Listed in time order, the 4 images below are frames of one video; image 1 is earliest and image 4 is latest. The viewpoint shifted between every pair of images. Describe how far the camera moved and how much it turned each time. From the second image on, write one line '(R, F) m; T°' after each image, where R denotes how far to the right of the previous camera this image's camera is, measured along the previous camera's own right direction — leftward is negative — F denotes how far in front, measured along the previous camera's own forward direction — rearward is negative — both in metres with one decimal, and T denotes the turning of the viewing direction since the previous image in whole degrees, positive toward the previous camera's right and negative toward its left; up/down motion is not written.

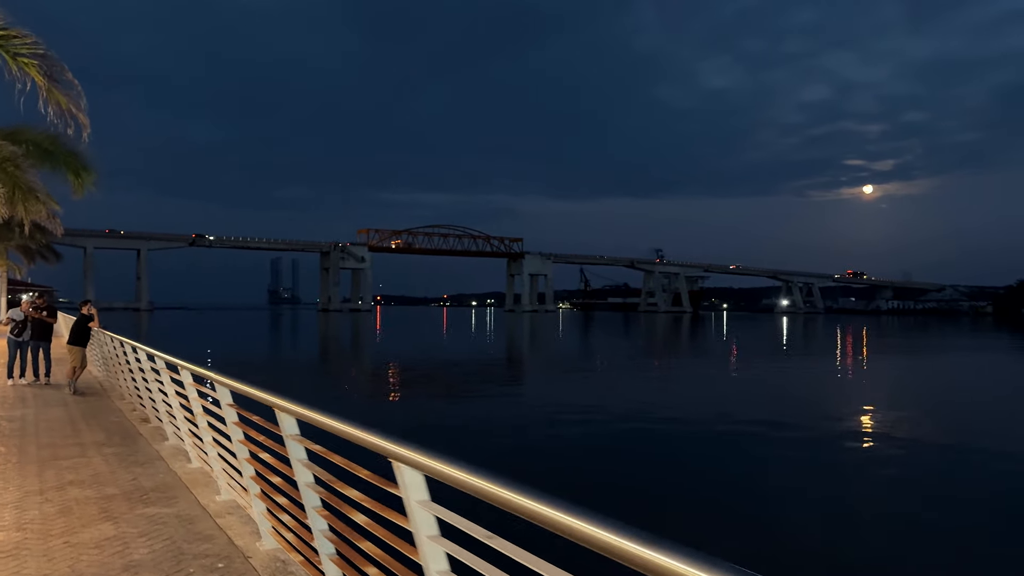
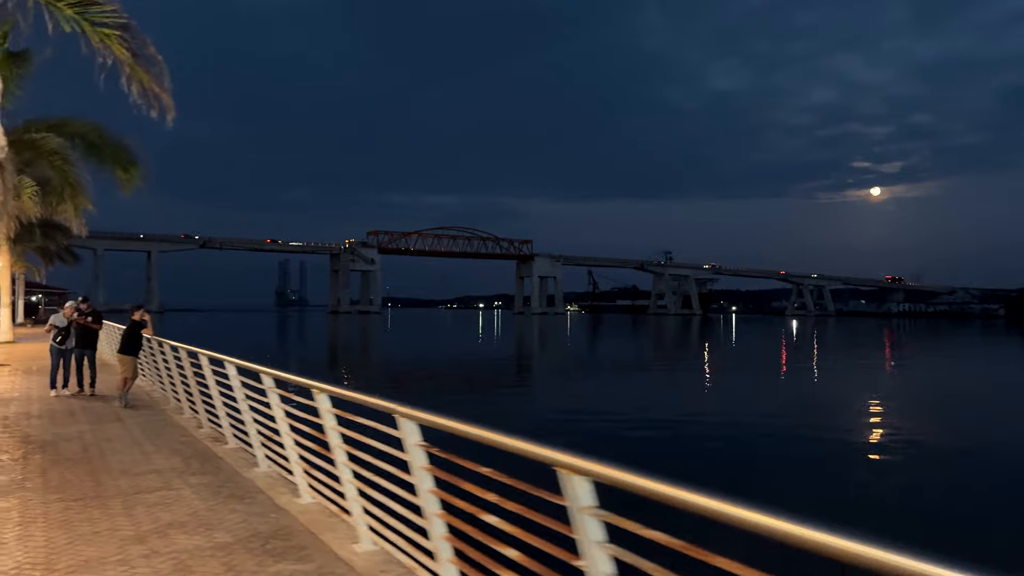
(-1.2, +1.0) m; 0°
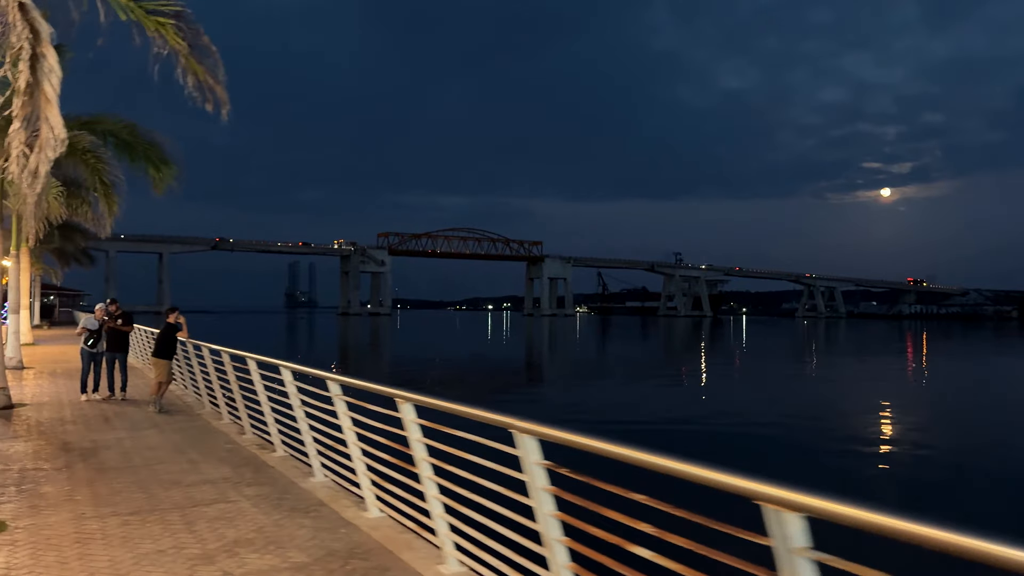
(-0.5, +0.3) m; -1°
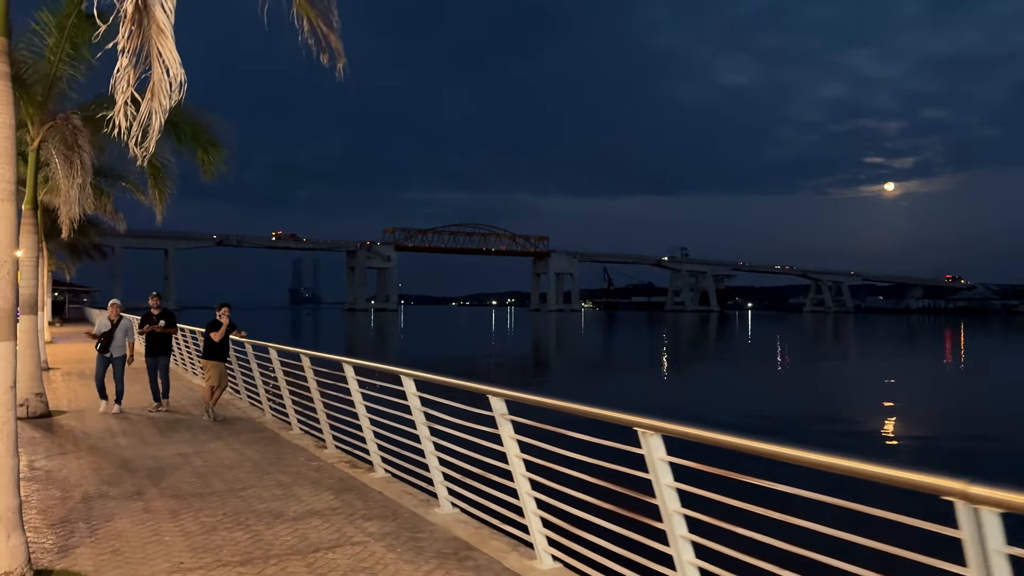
(-1.2, +1.2) m; 0°
